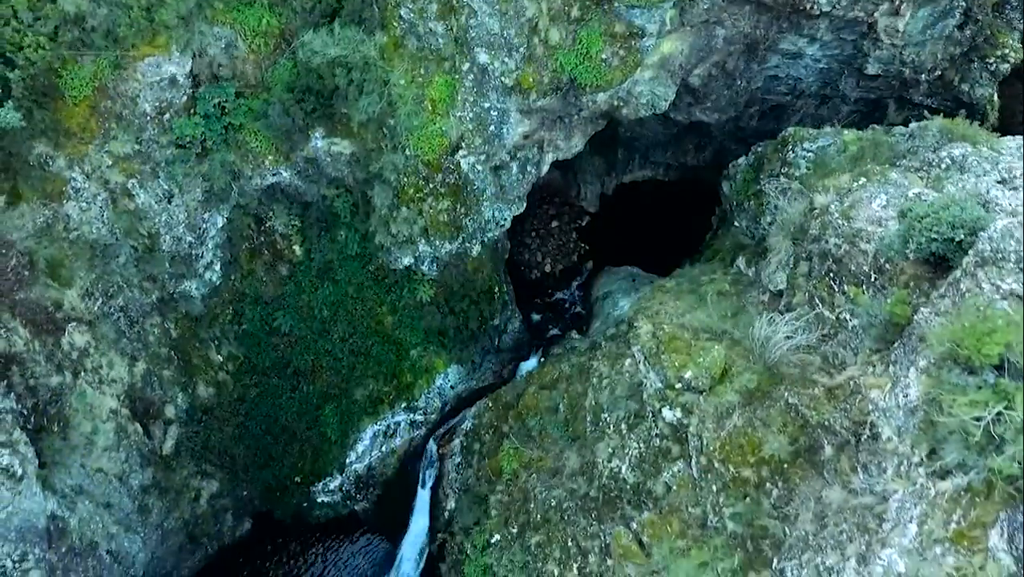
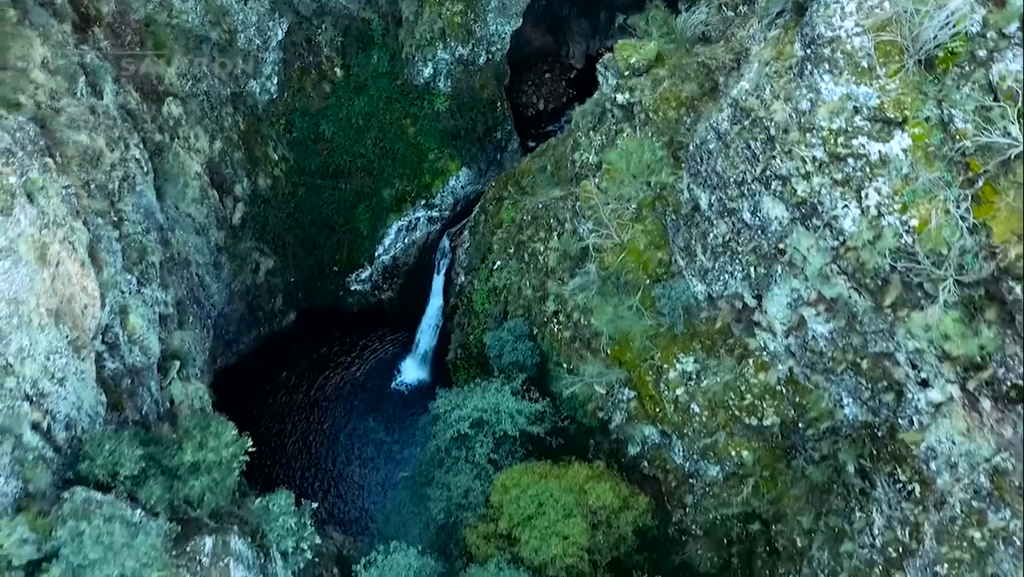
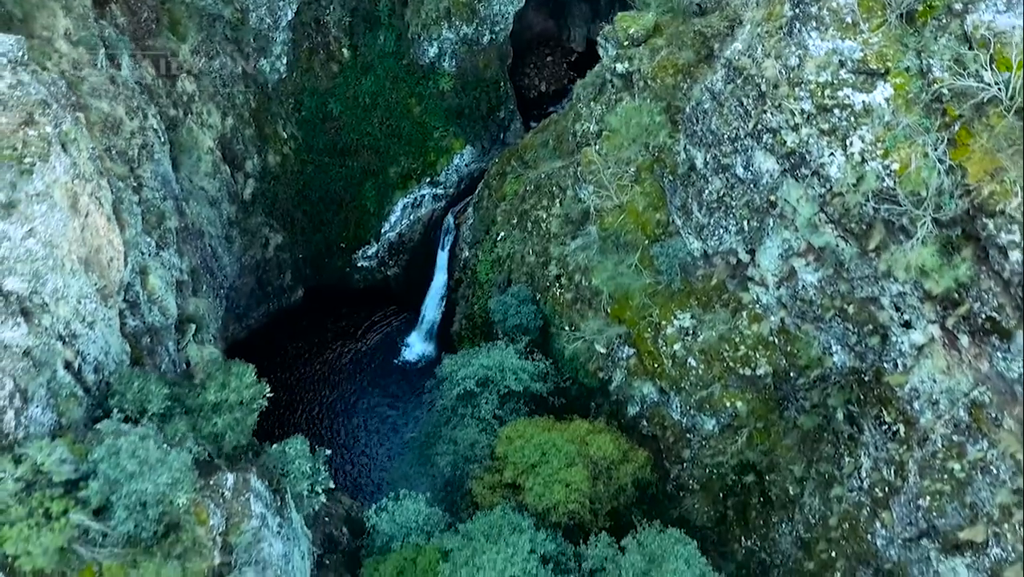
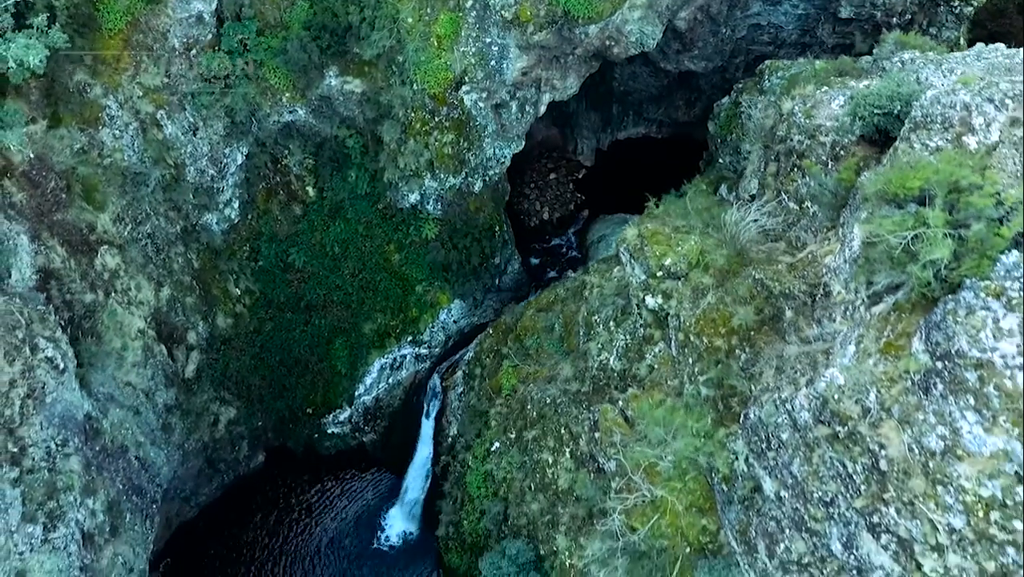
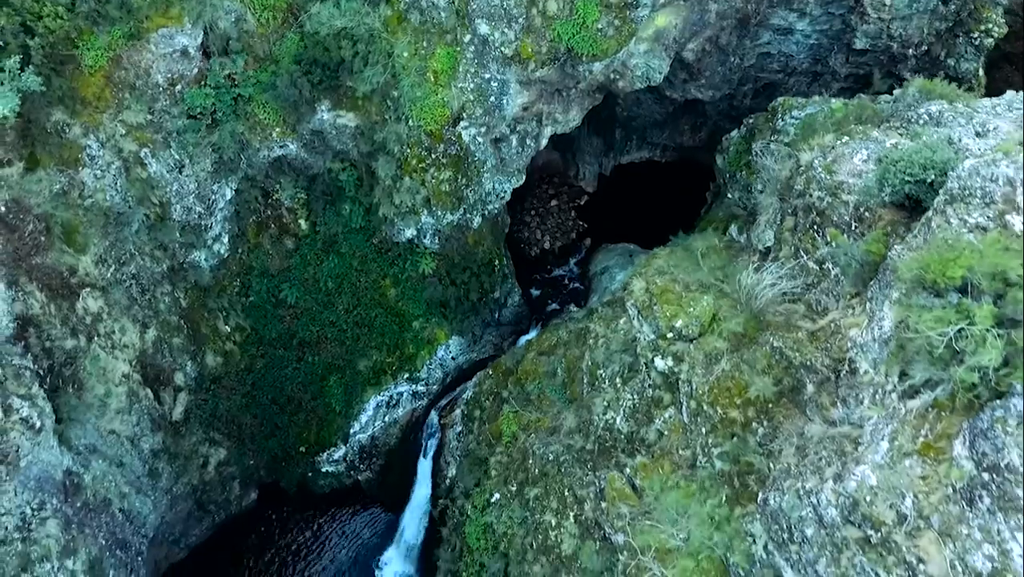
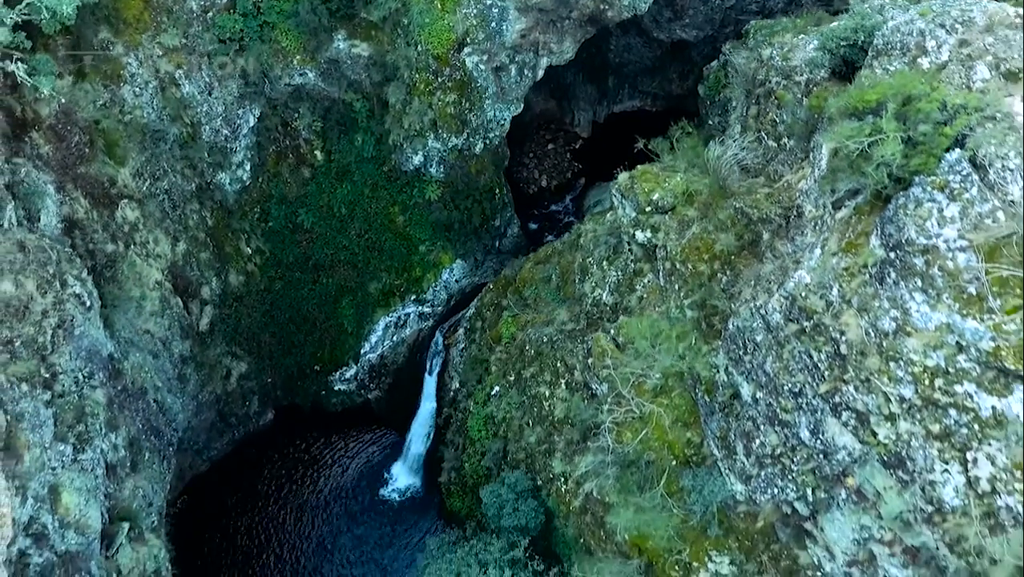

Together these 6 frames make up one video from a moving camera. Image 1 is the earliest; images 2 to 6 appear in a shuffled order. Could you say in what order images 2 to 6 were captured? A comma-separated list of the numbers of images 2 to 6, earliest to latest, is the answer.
5, 4, 6, 2, 3
